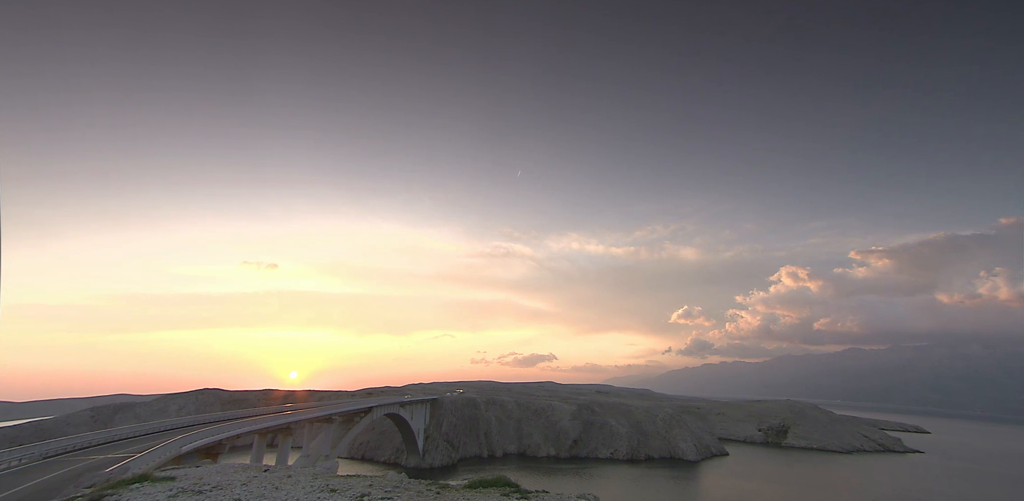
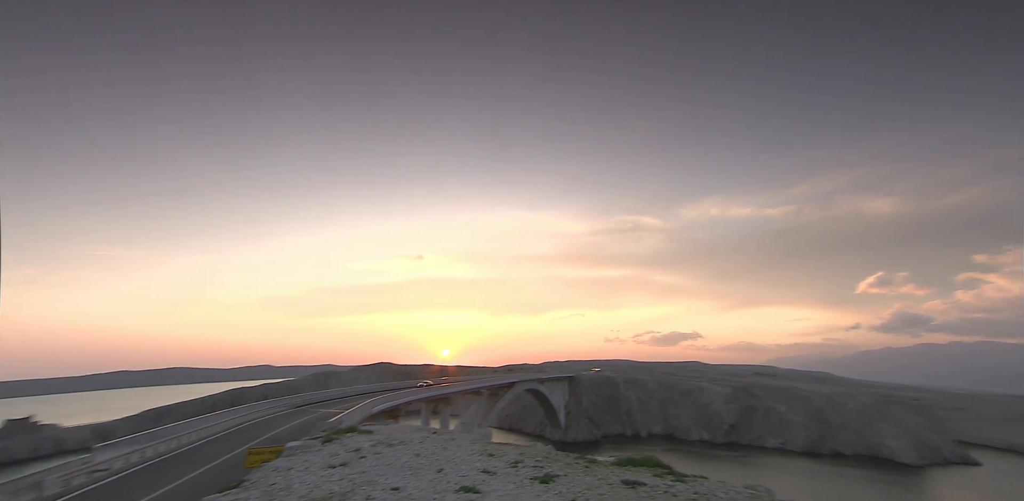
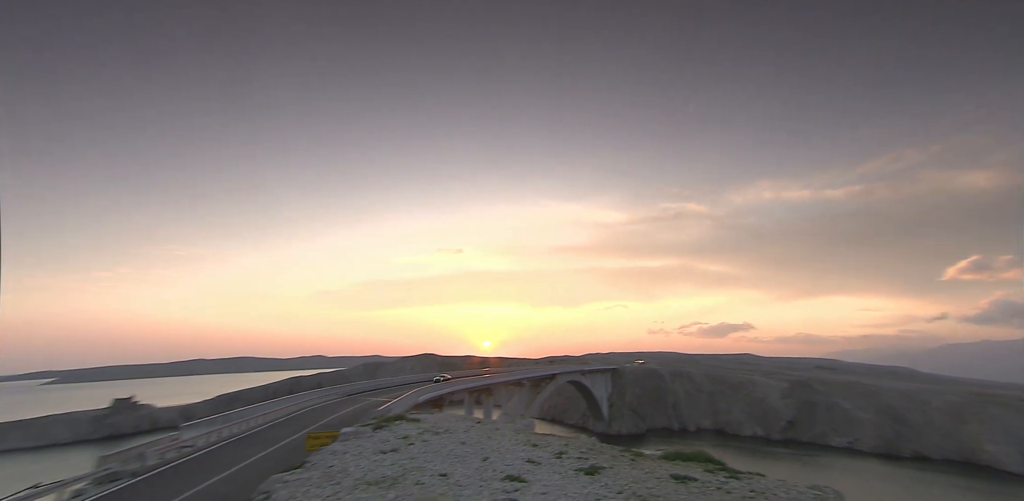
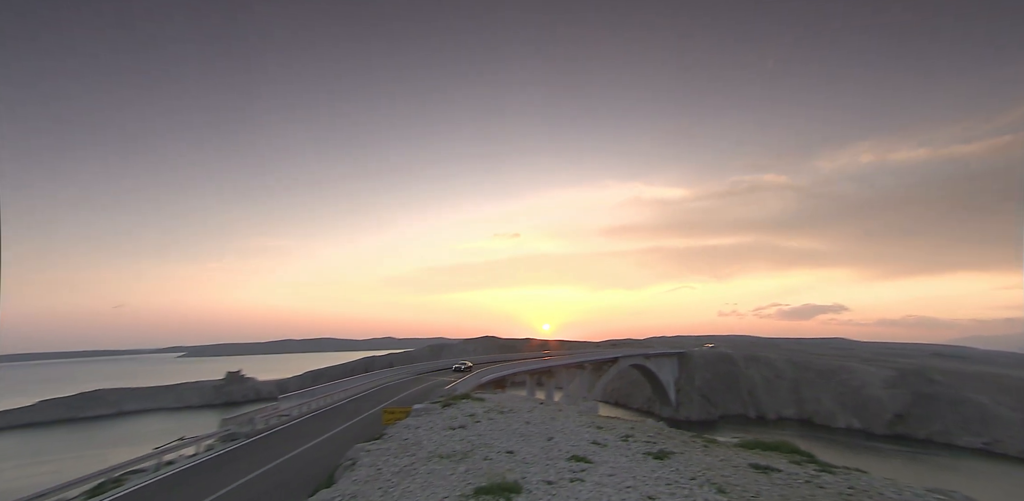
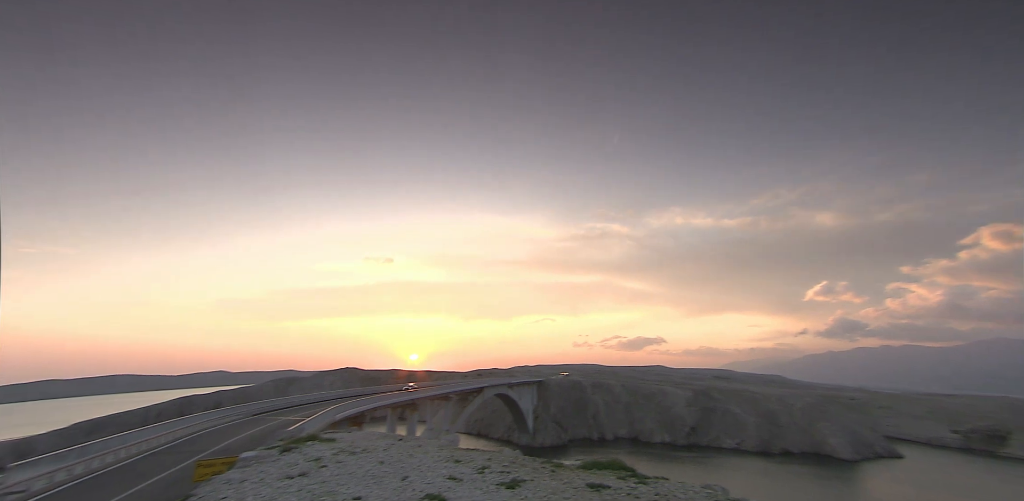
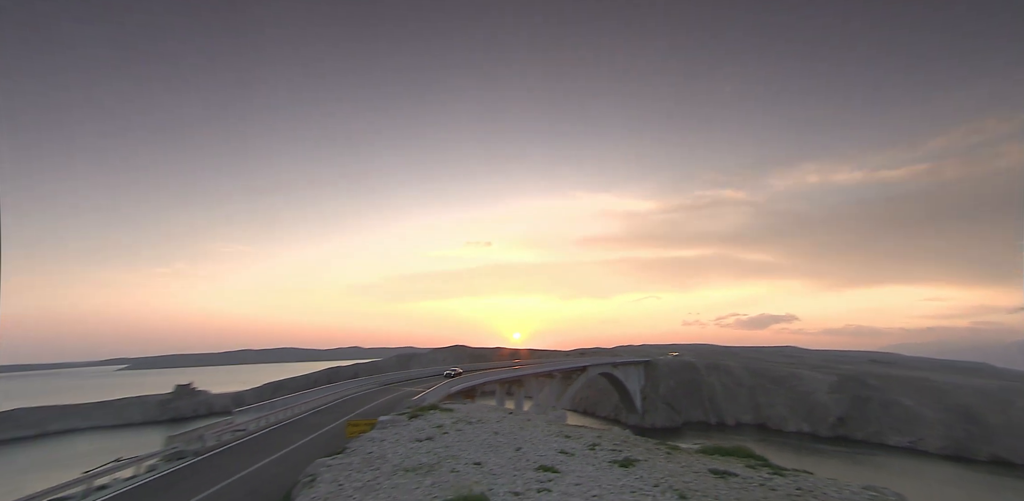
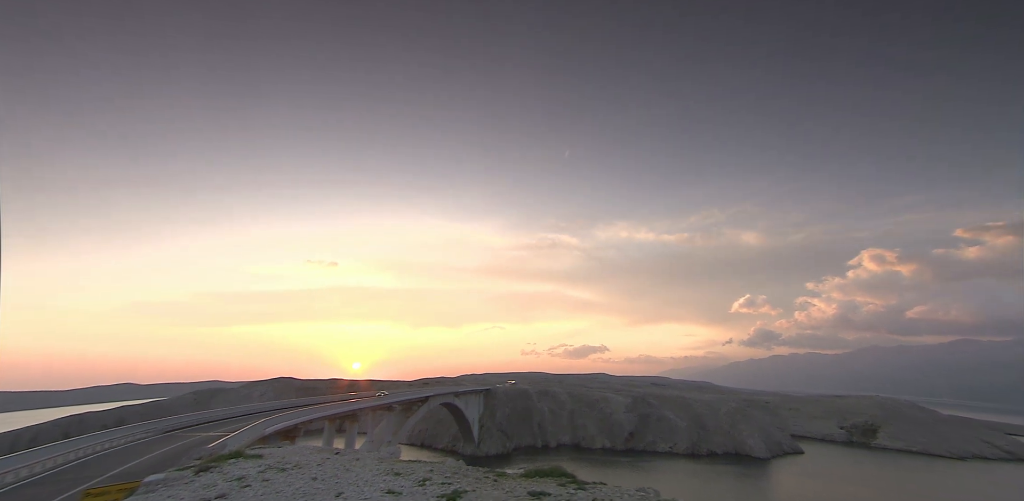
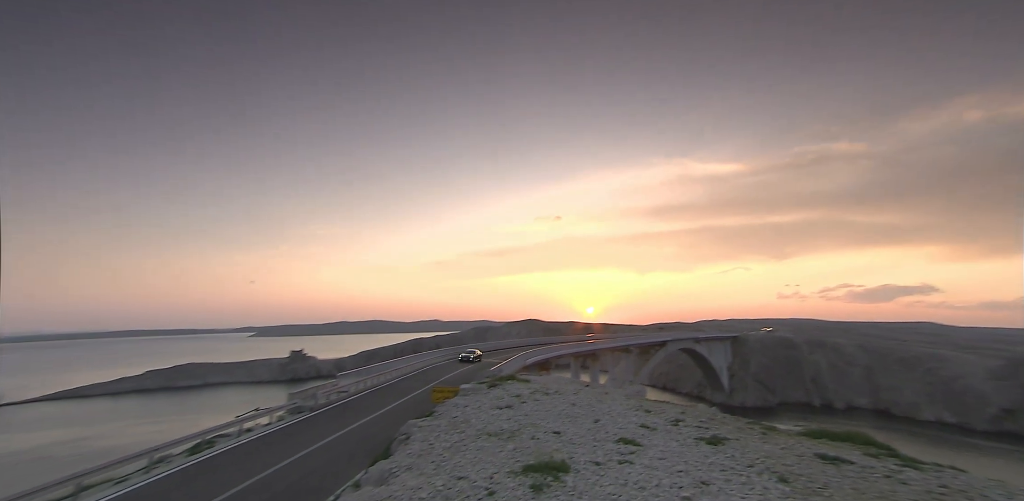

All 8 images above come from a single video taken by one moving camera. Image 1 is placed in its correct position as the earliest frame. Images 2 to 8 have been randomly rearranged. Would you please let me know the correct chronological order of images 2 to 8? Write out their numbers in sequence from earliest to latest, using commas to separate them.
7, 5, 2, 3, 6, 4, 8
